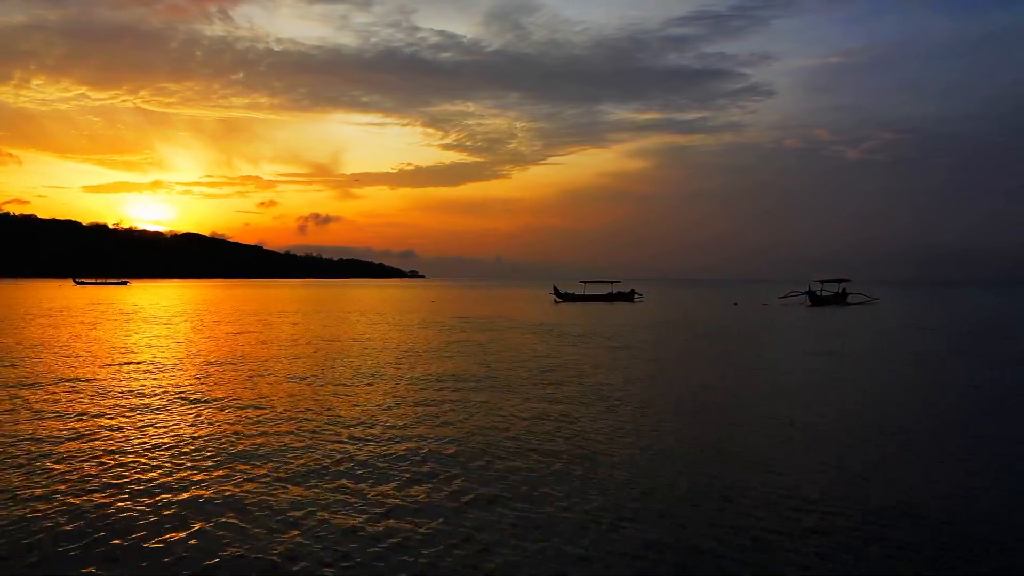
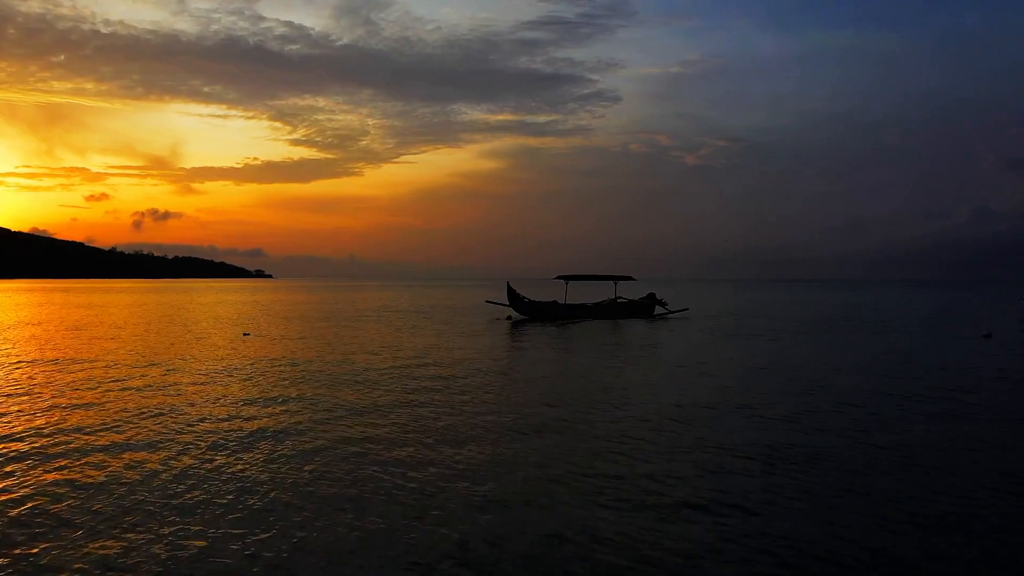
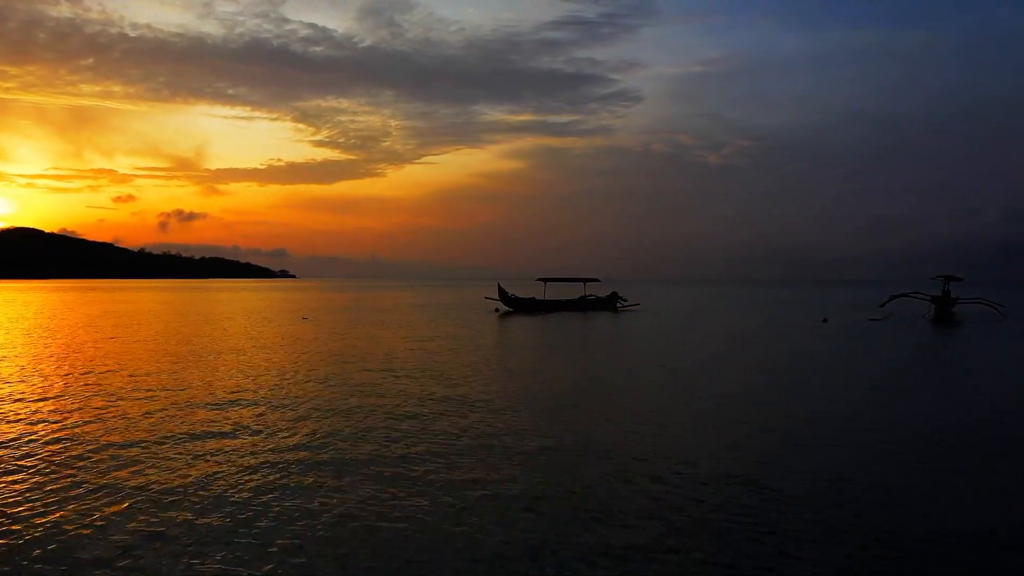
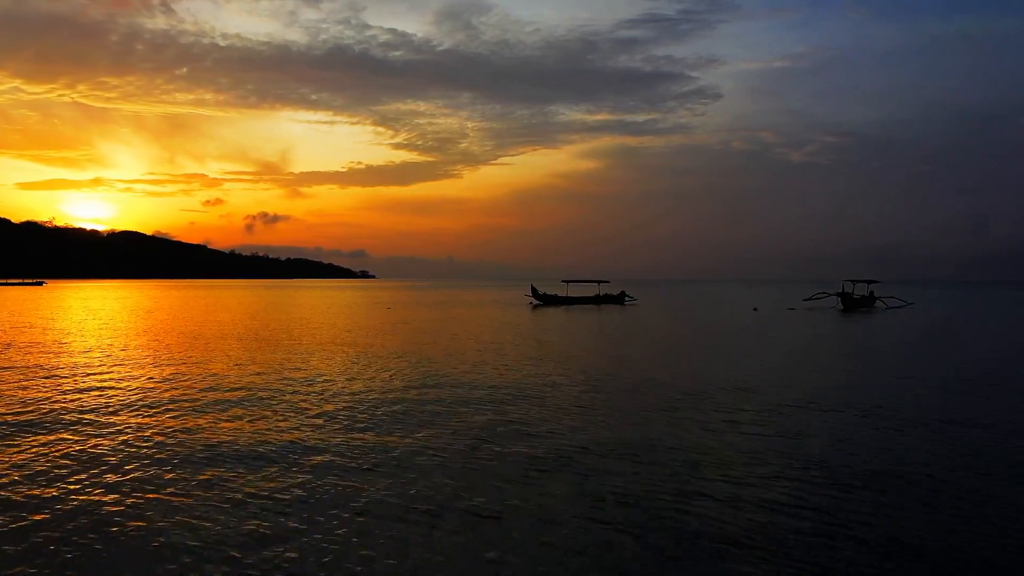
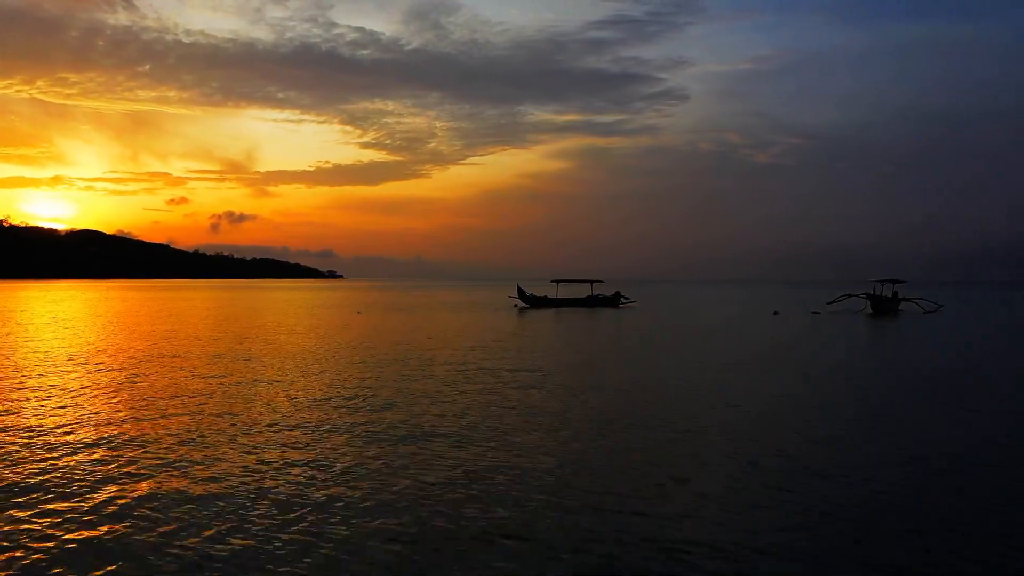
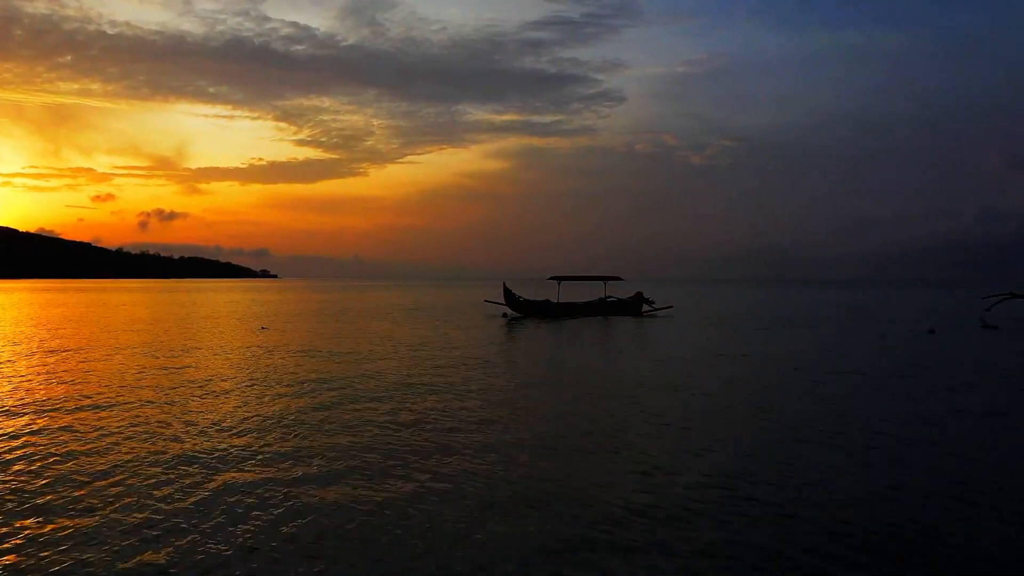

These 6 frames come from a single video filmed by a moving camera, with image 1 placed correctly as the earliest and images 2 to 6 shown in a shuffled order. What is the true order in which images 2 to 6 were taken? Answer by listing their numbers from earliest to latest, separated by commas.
4, 5, 3, 6, 2
